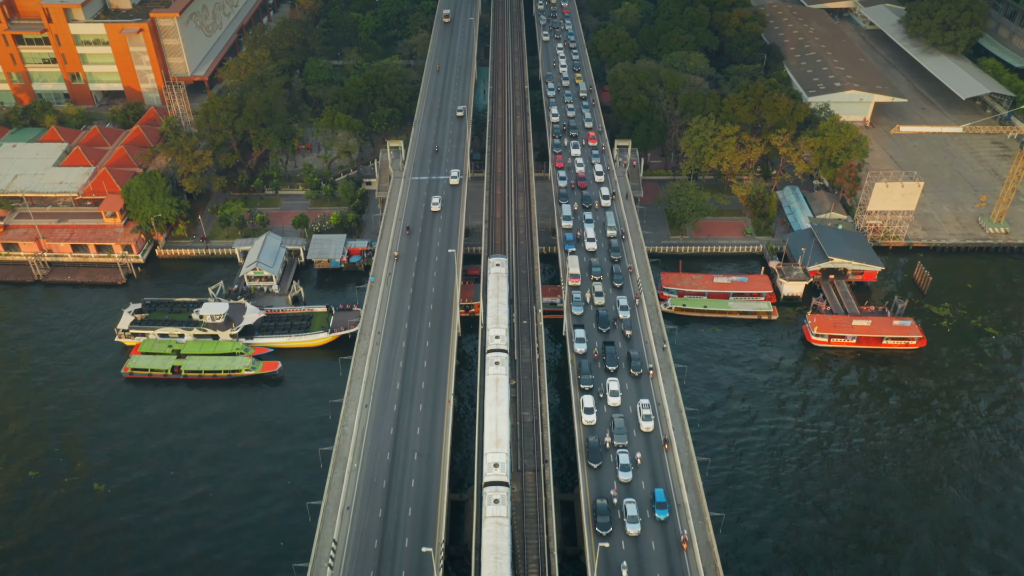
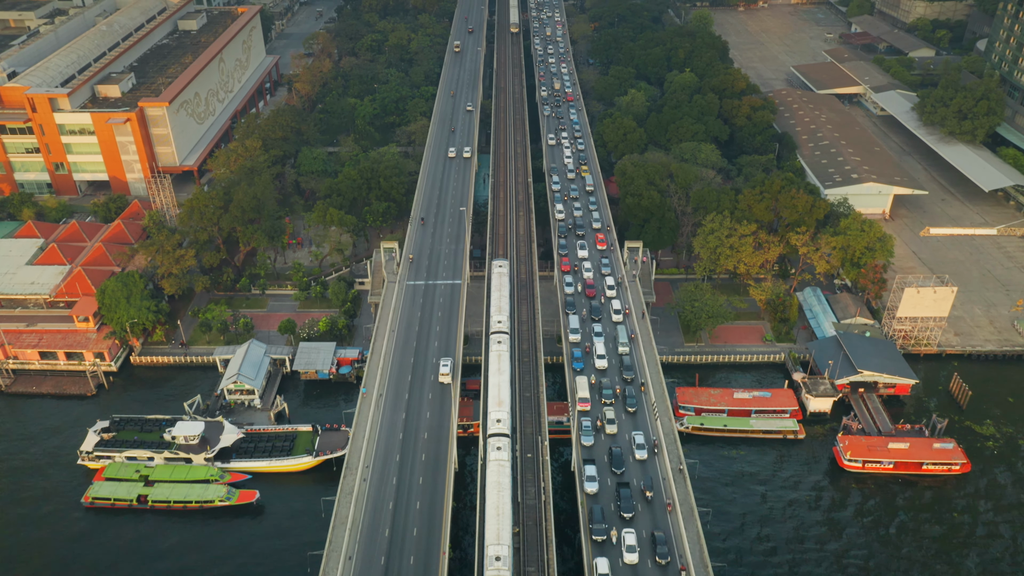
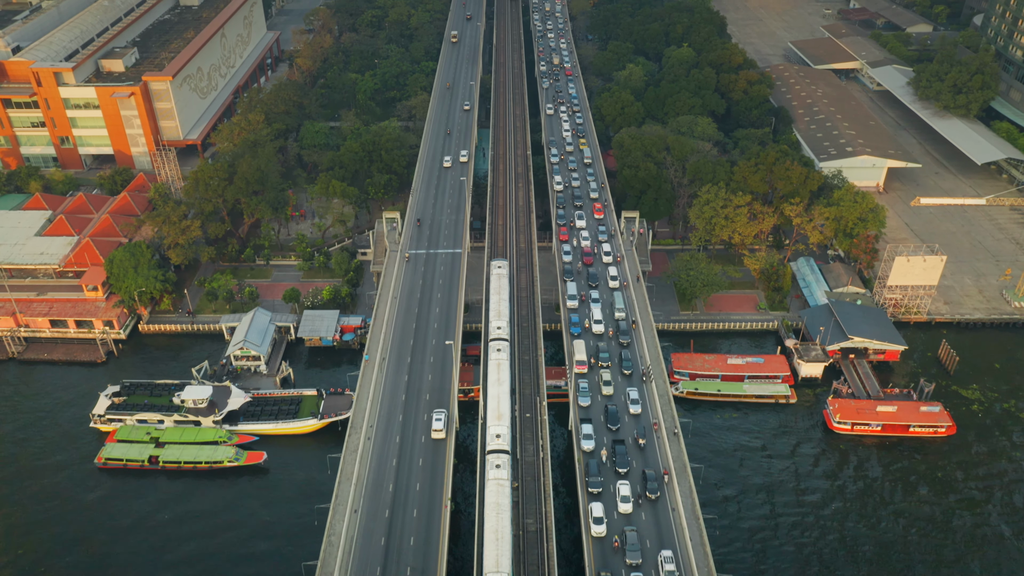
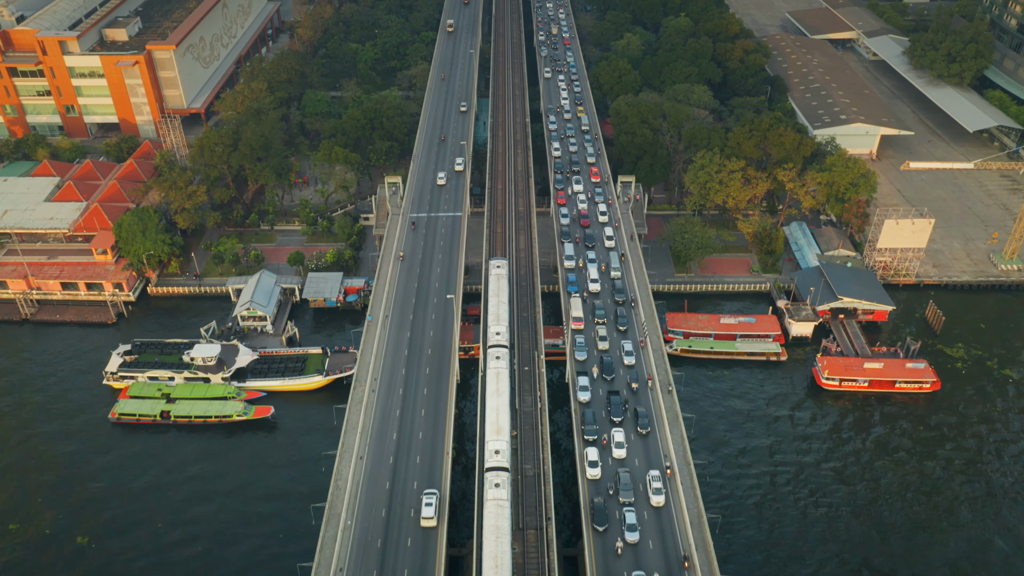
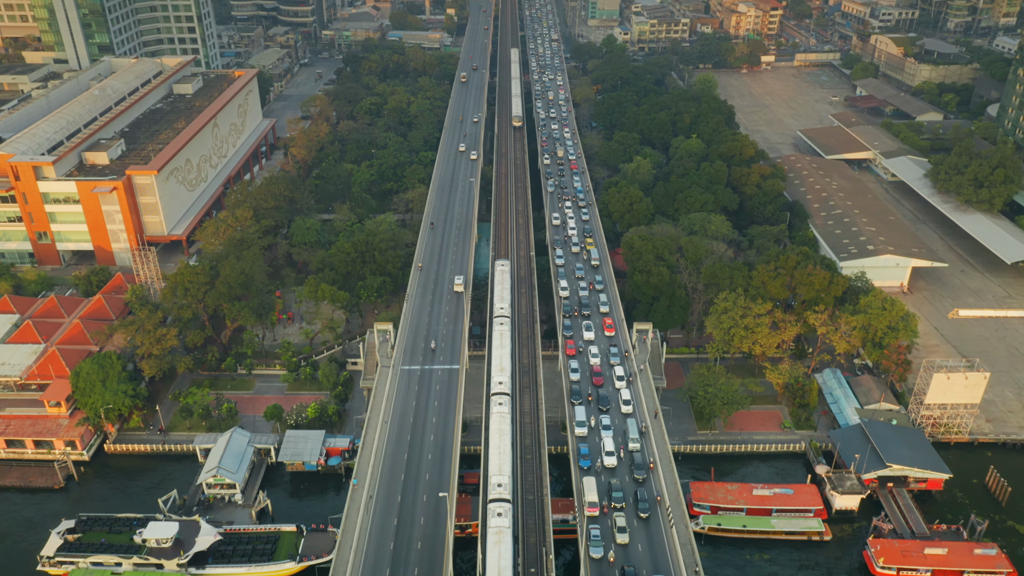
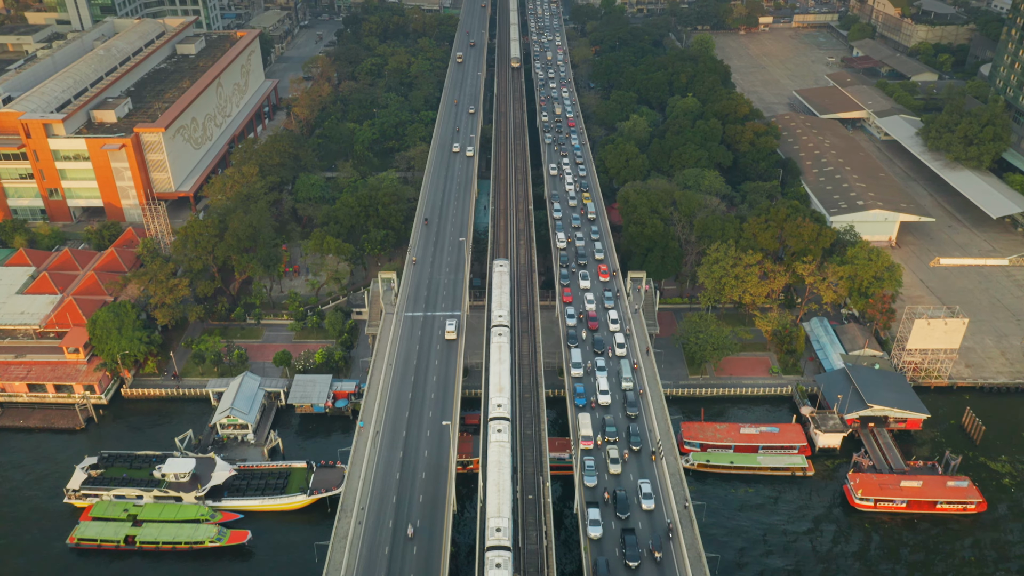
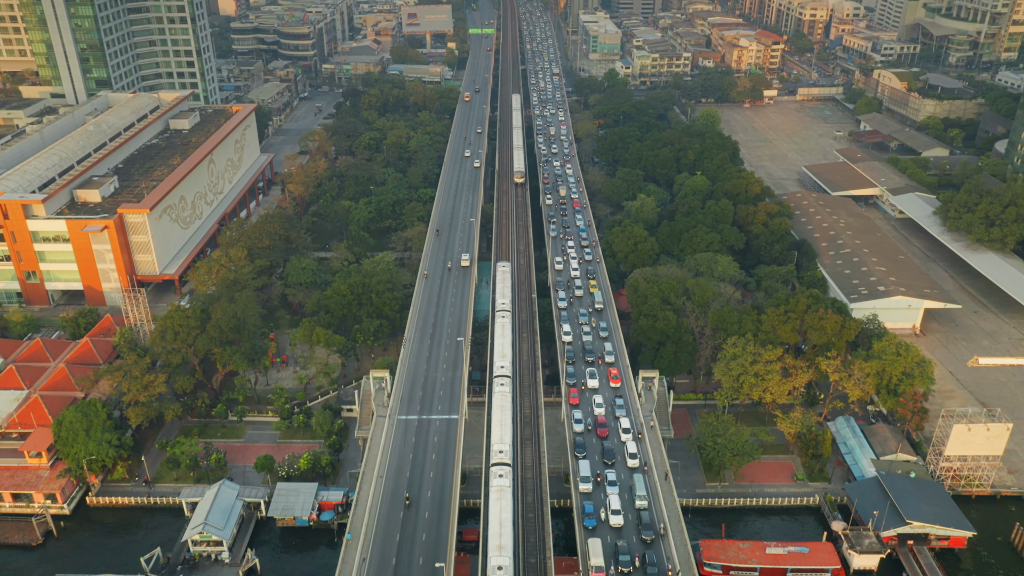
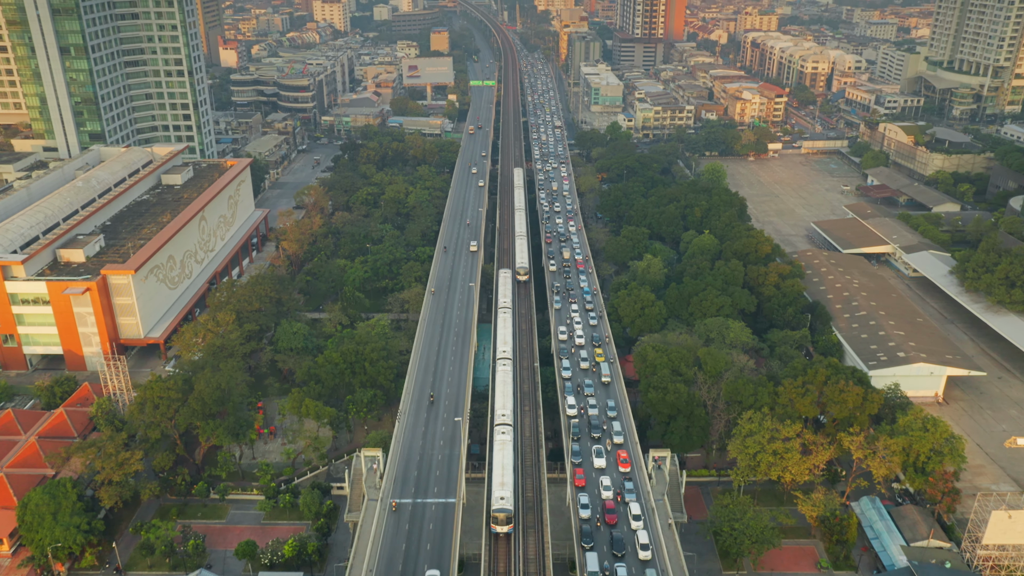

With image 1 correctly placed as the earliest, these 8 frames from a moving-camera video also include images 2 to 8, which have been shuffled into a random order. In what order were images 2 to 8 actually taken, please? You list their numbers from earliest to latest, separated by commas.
4, 3, 2, 6, 5, 7, 8
